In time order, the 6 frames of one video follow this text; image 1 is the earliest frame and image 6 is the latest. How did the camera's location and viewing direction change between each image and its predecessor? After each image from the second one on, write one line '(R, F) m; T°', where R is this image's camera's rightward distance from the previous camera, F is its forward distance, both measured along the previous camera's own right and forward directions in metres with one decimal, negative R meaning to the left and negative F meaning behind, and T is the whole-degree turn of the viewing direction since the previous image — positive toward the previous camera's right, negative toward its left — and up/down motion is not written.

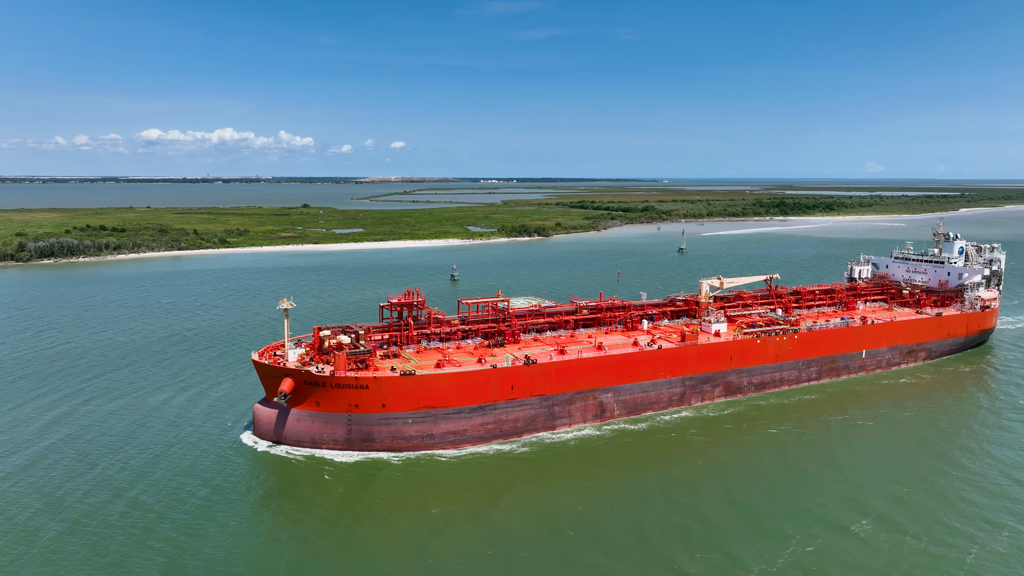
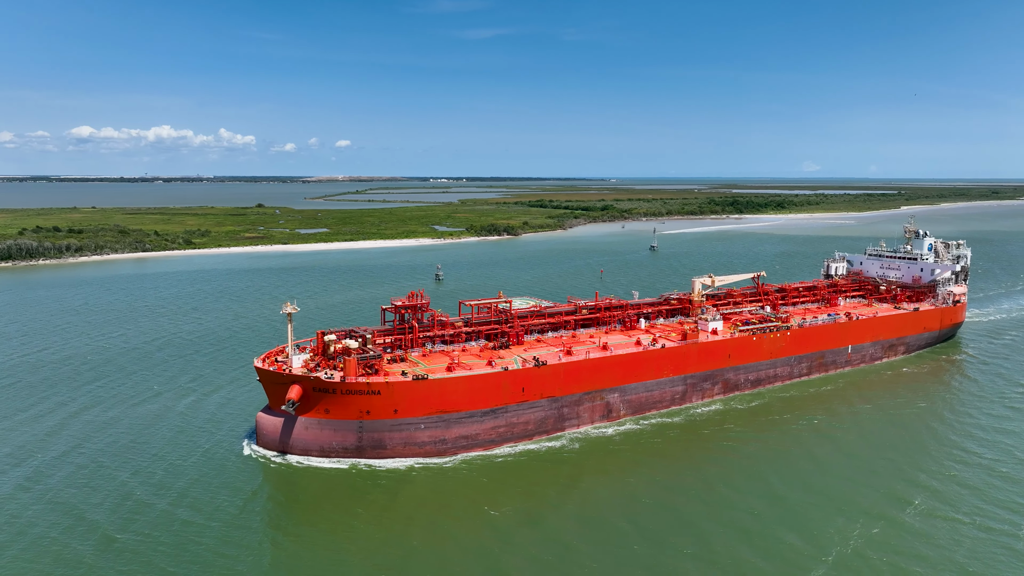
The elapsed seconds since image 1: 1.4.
(-1.5, +0.4) m; +3°
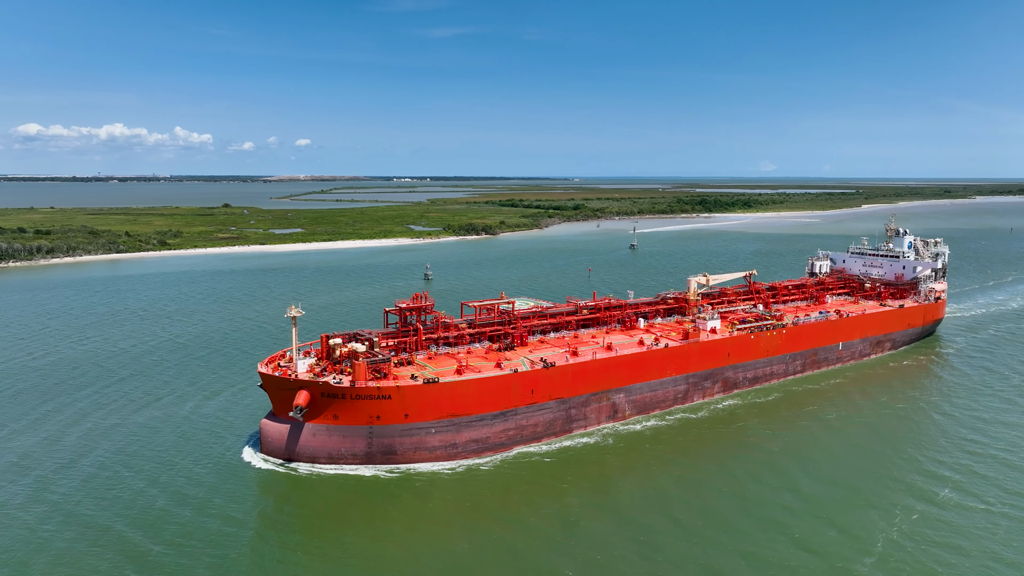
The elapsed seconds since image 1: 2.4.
(-1.1, +0.3) m; +2°
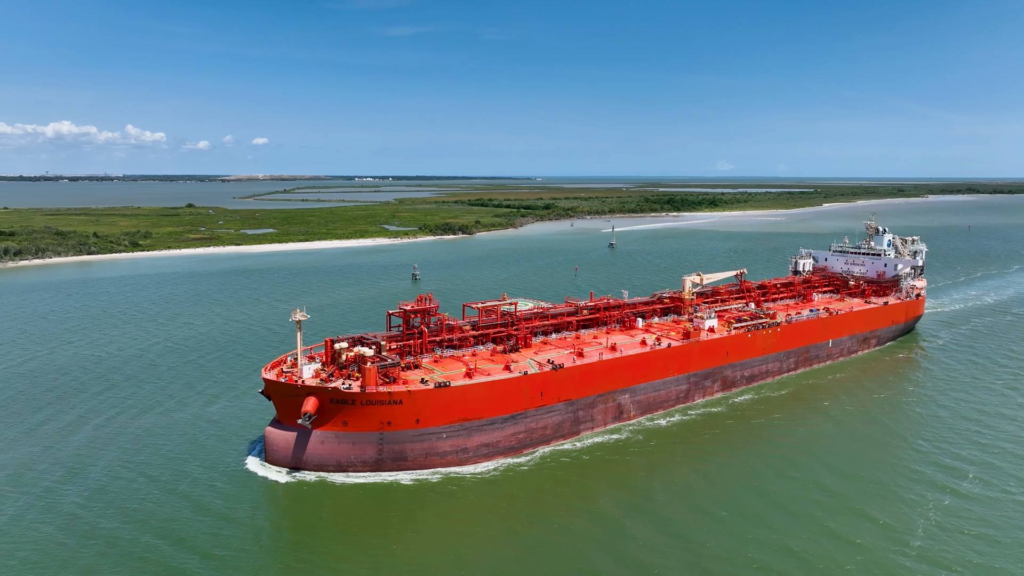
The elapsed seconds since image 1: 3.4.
(-1.2, +0.3) m; +2°
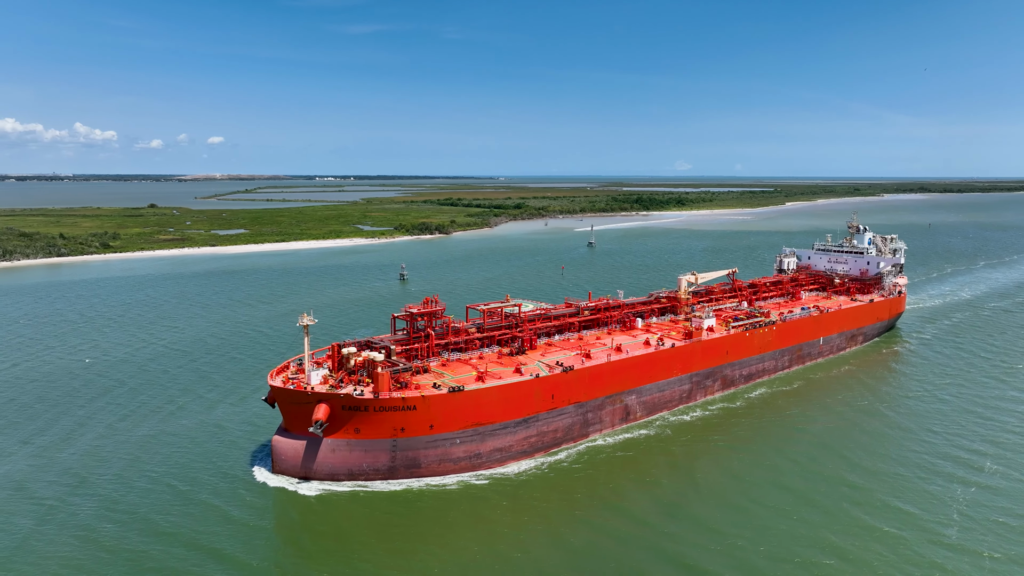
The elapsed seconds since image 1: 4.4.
(-1.2, +0.4) m; +2°
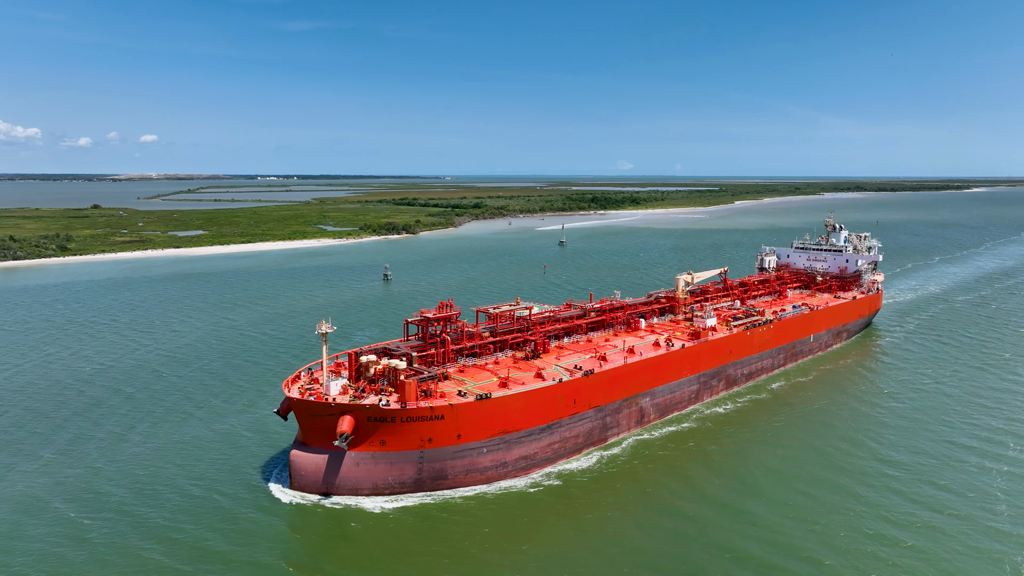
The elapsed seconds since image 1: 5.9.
(-1.8, +0.6) m; +3°
